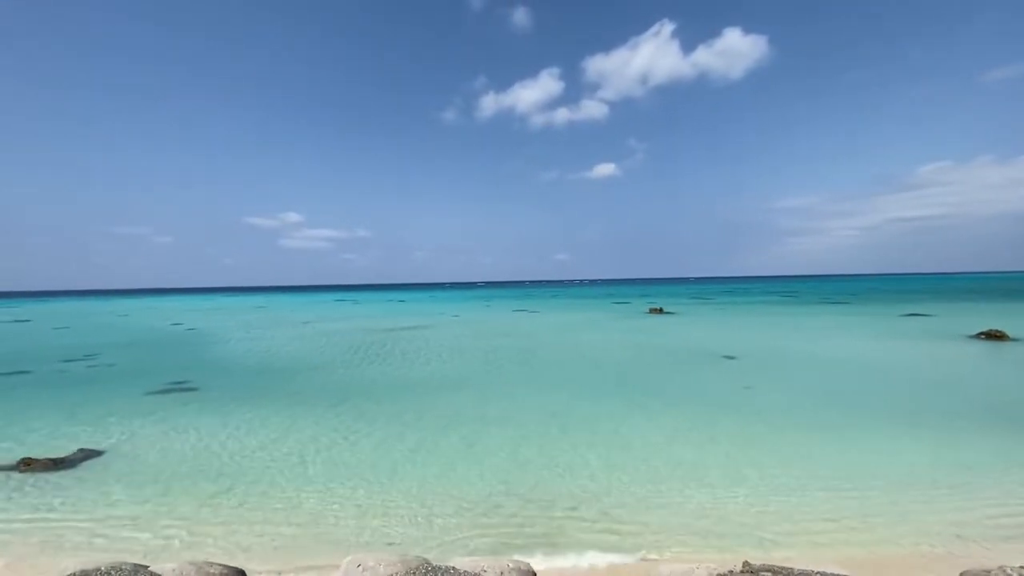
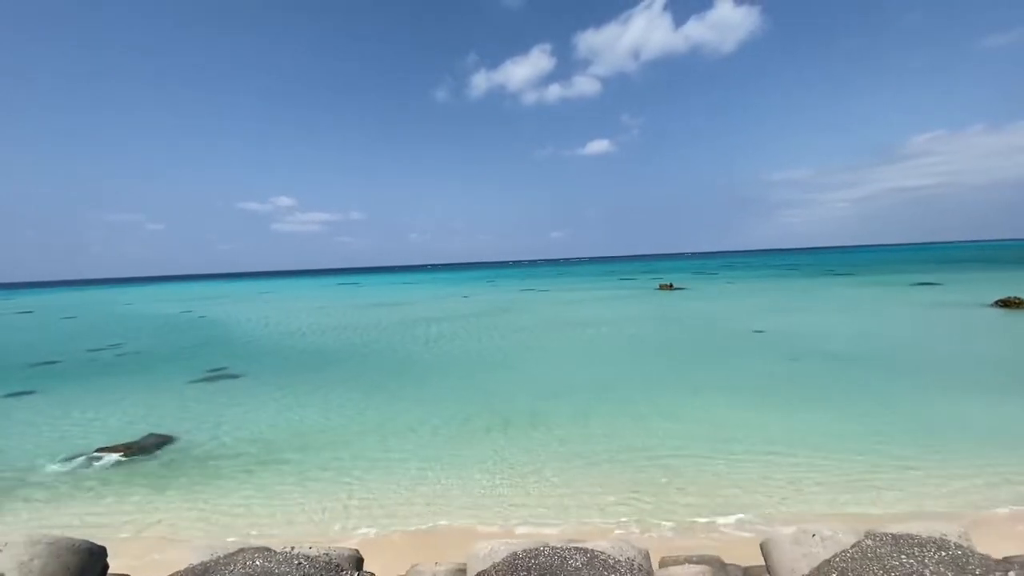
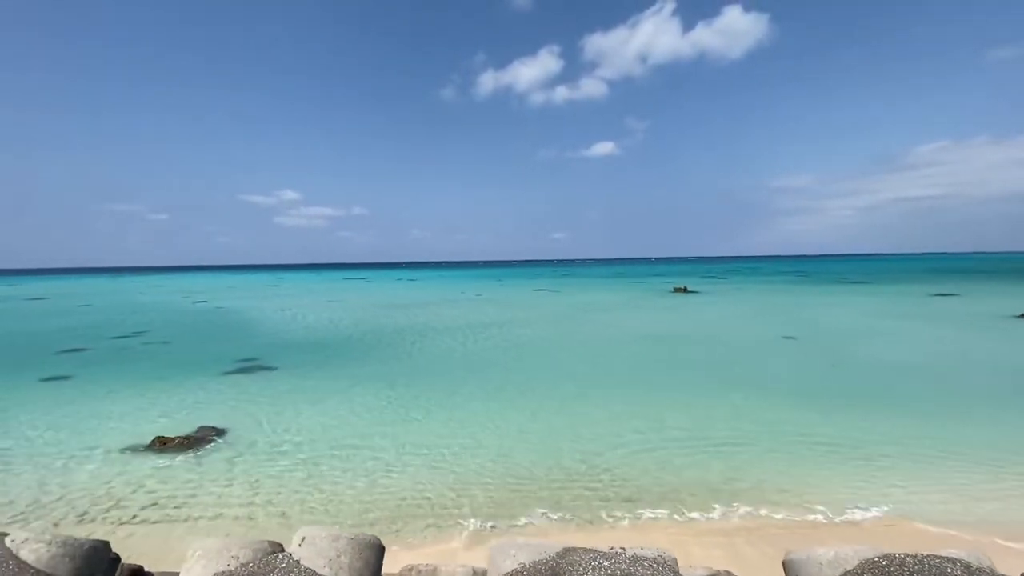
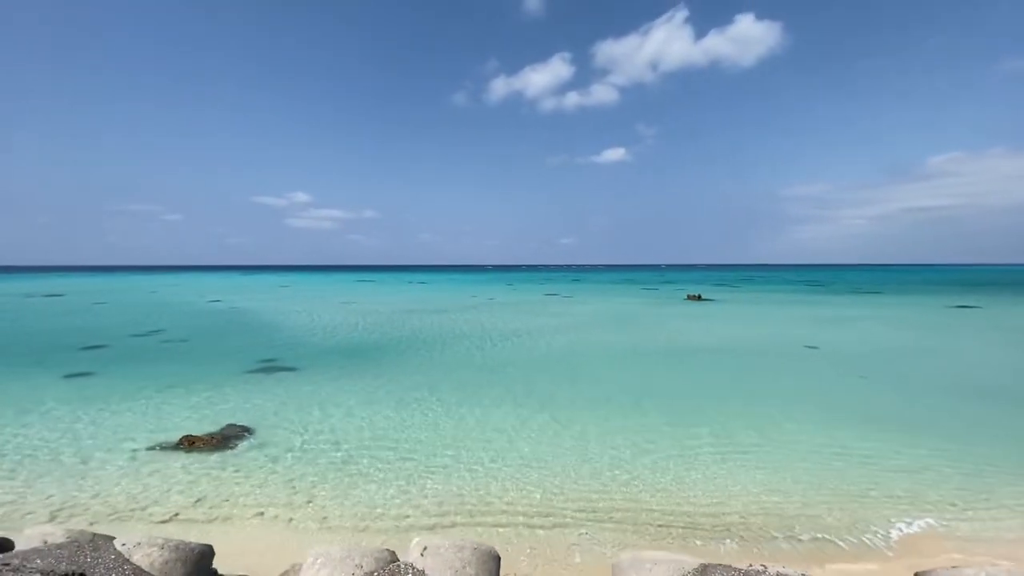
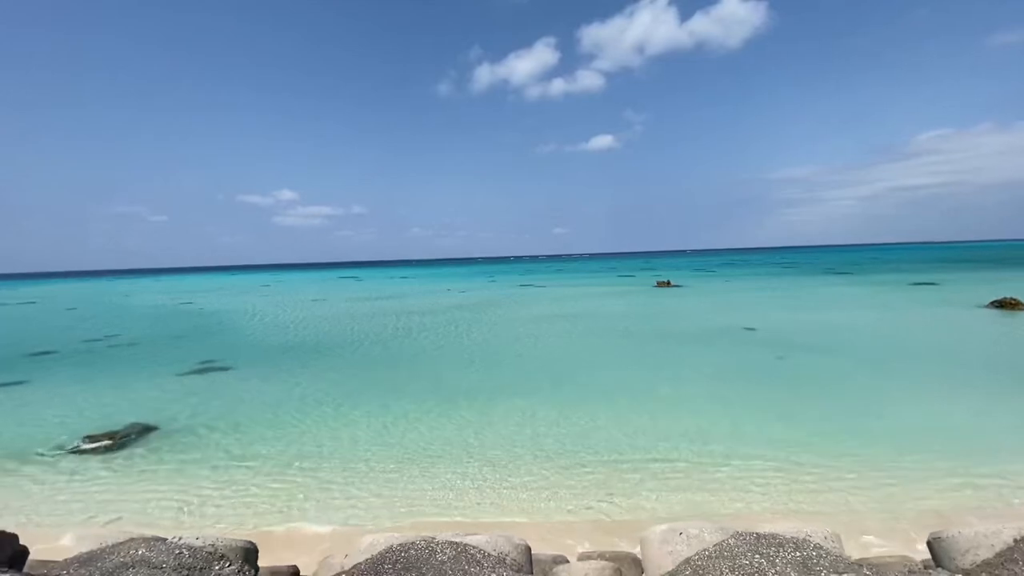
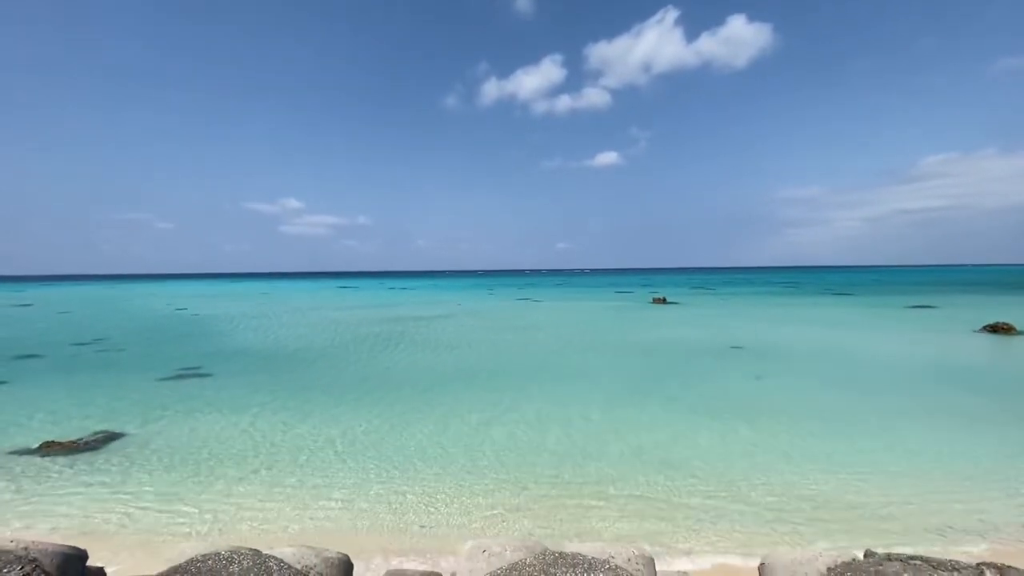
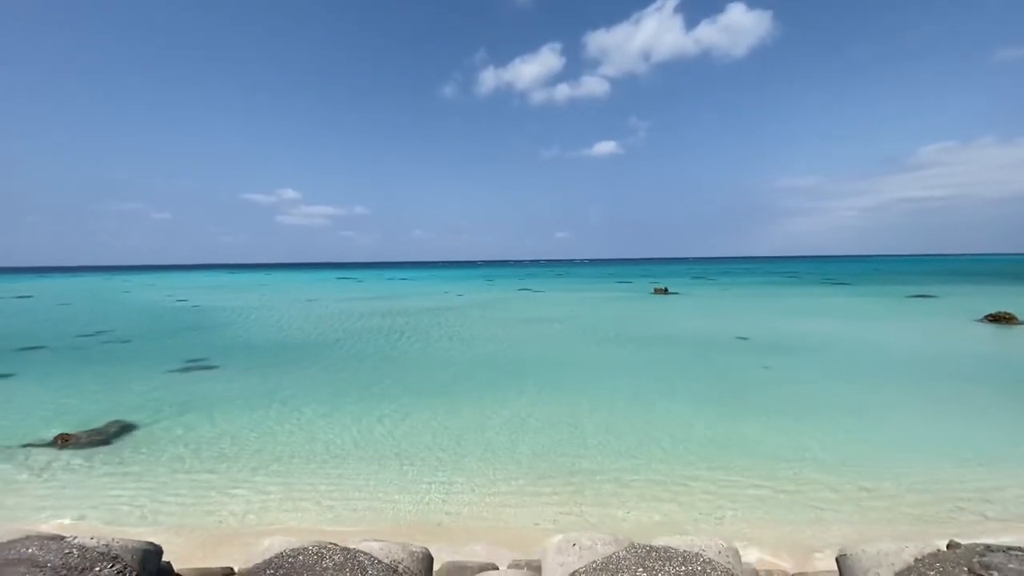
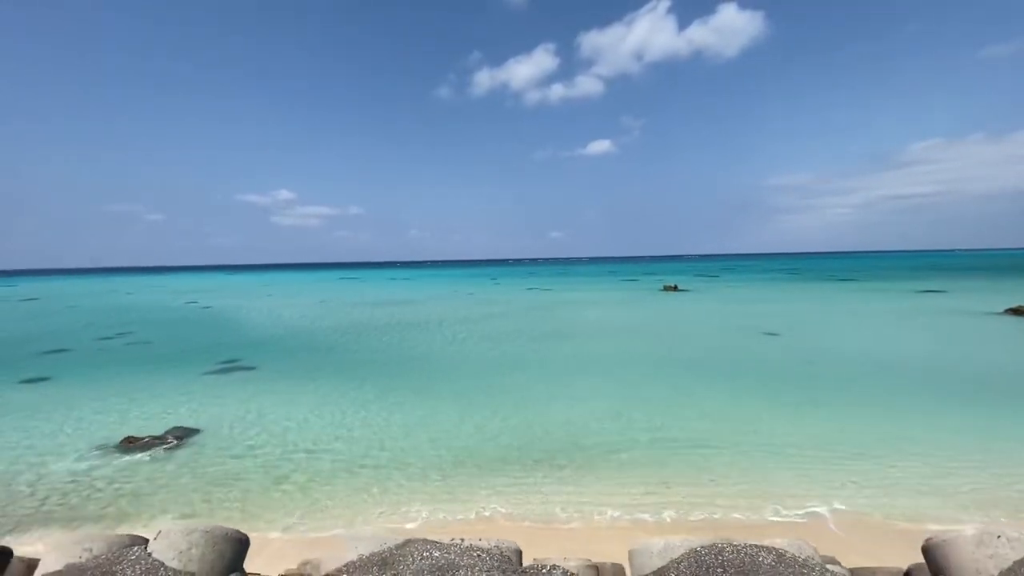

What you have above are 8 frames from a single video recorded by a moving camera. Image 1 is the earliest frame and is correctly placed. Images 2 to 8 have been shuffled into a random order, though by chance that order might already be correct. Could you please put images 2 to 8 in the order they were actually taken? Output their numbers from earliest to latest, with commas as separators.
6, 7, 5, 2, 8, 3, 4
